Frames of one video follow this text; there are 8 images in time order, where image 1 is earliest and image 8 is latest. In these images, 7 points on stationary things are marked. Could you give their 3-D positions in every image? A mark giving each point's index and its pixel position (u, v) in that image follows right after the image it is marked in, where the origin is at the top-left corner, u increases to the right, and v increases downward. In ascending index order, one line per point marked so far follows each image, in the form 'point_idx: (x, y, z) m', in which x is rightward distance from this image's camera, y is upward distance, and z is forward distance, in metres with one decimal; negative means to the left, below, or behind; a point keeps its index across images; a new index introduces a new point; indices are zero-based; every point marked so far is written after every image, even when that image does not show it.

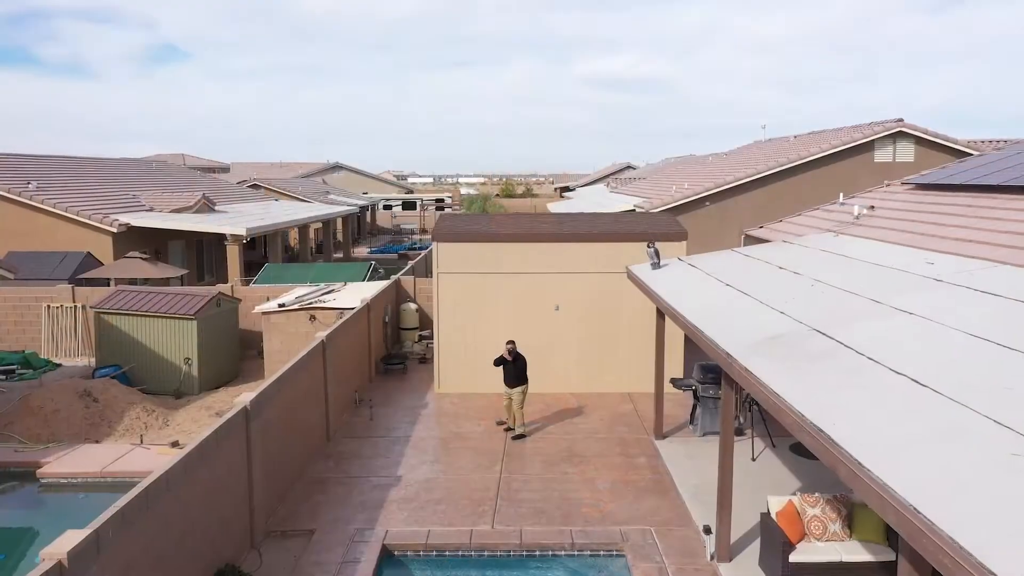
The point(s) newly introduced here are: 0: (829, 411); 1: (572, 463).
0: (+1.9, -0.7, +5.3) m
1: (+0.8, -2.3, +12.0) m
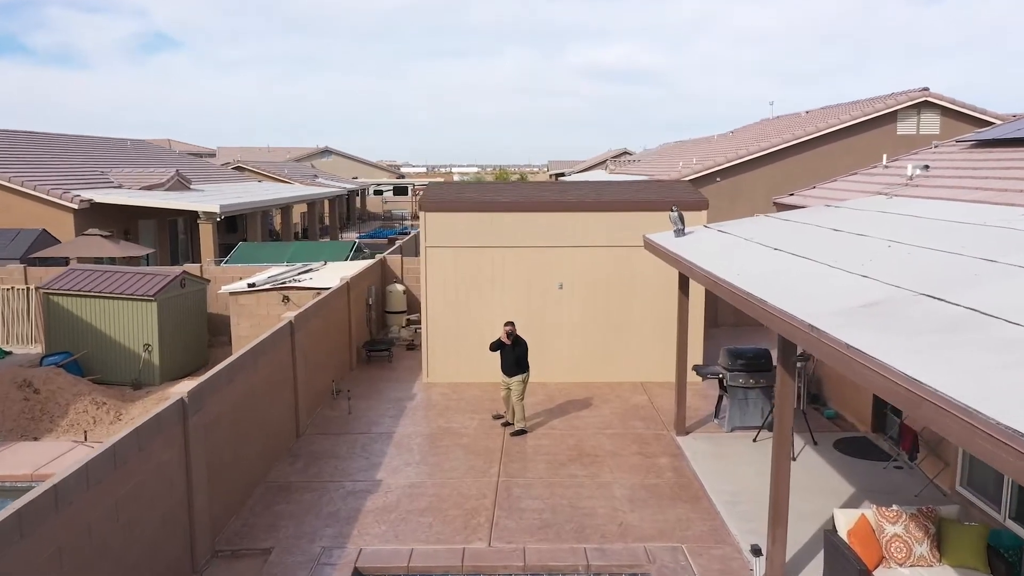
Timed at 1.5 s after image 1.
0: (+1.9, -0.4, +3.6) m
1: (+0.8, -2.0, +10.2) m
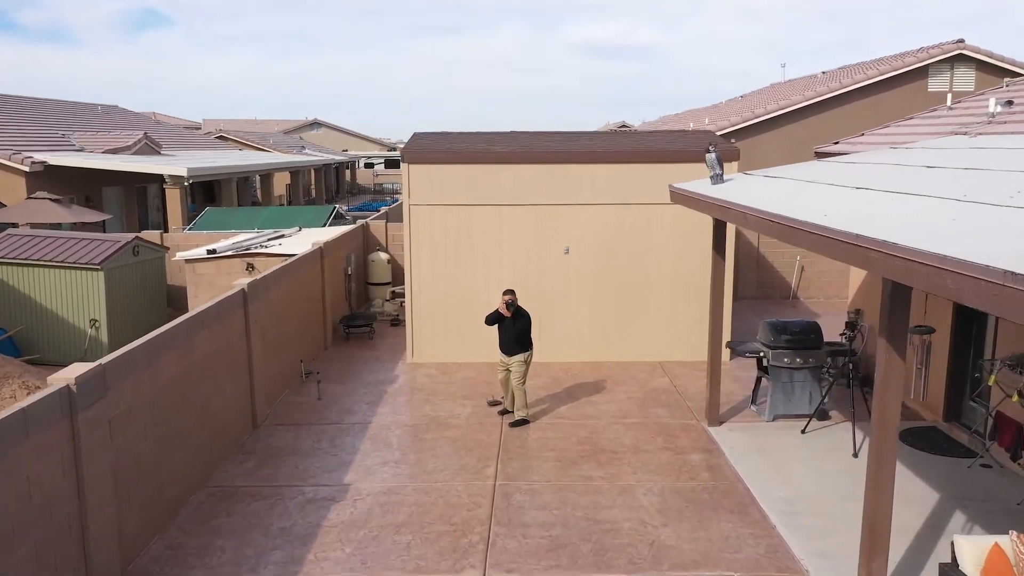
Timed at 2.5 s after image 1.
0: (+1.9, -0.2, +1.7) m
1: (+0.8, -1.6, +8.3) m
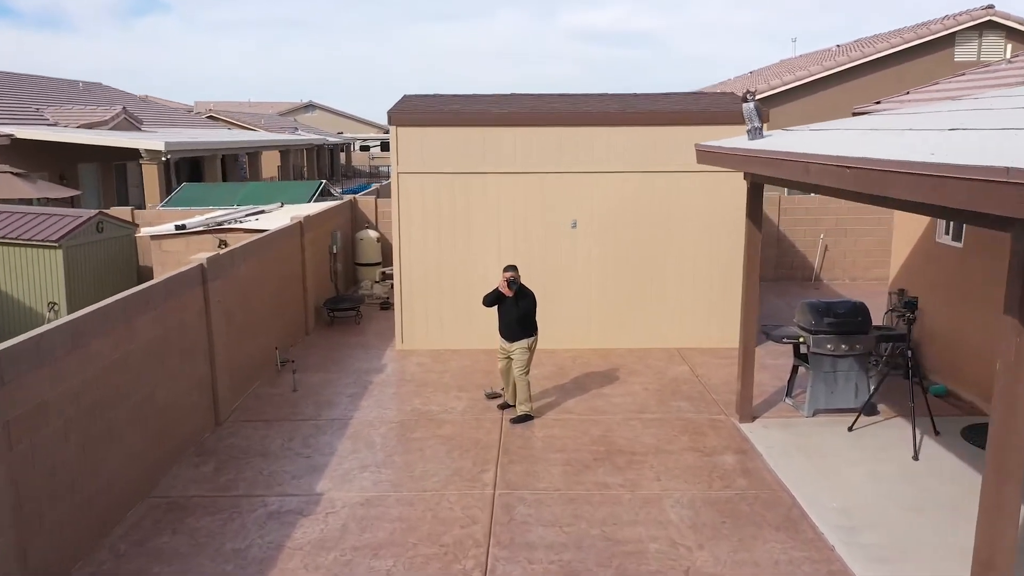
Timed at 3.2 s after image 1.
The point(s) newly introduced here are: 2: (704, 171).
0: (+2.0, -0.1, +0.4) m
1: (+0.8, -1.4, +7.1) m
2: (+2.3, +1.4, +10.7) m
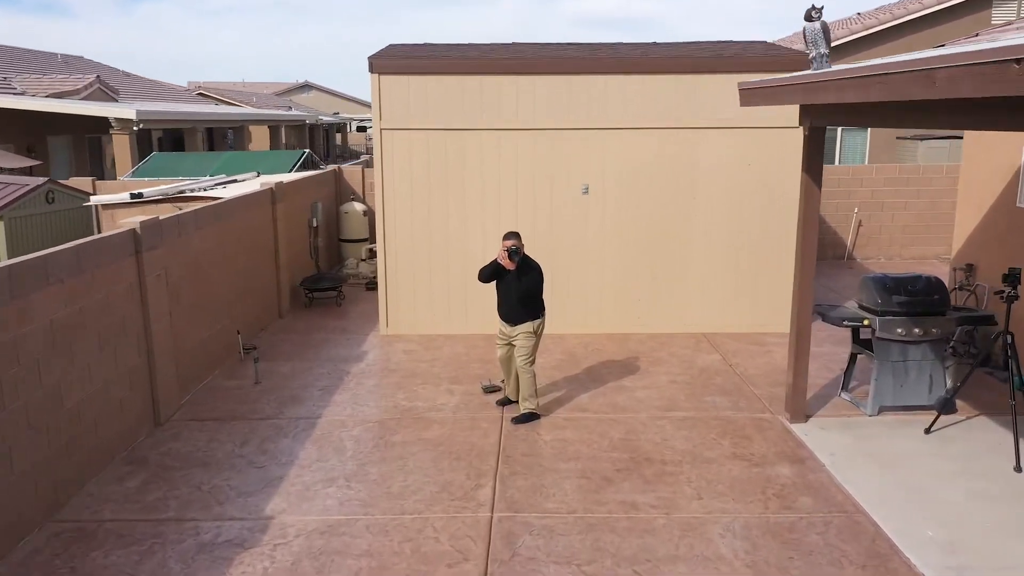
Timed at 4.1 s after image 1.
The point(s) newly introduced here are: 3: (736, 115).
0: (+2.0, 0.0, -1.1) m
1: (+0.8, -1.2, +5.6) m
2: (+2.3, +1.6, +9.2) m
3: (+2.2, +1.7, +9.2) m
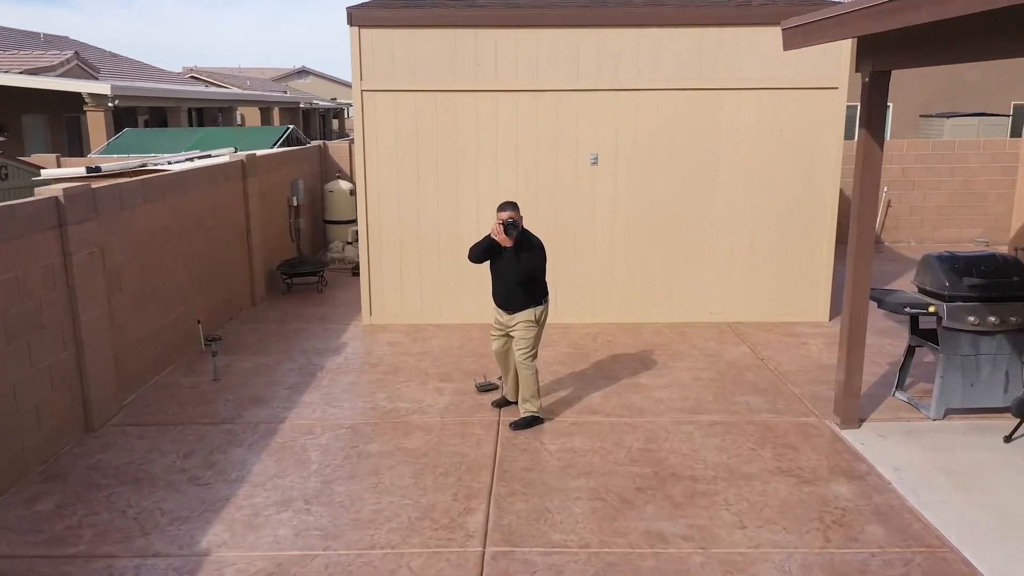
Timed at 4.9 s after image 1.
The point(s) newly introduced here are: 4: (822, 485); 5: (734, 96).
0: (+1.9, 0.0, -2.1) m
1: (+0.8, -1.1, +4.6) m
2: (+2.3, +1.8, +8.1) m
3: (+2.2, +1.9, +8.1) m
4: (+1.7, -1.1, +4.9) m
5: (+1.9, +1.7, +8.1) m
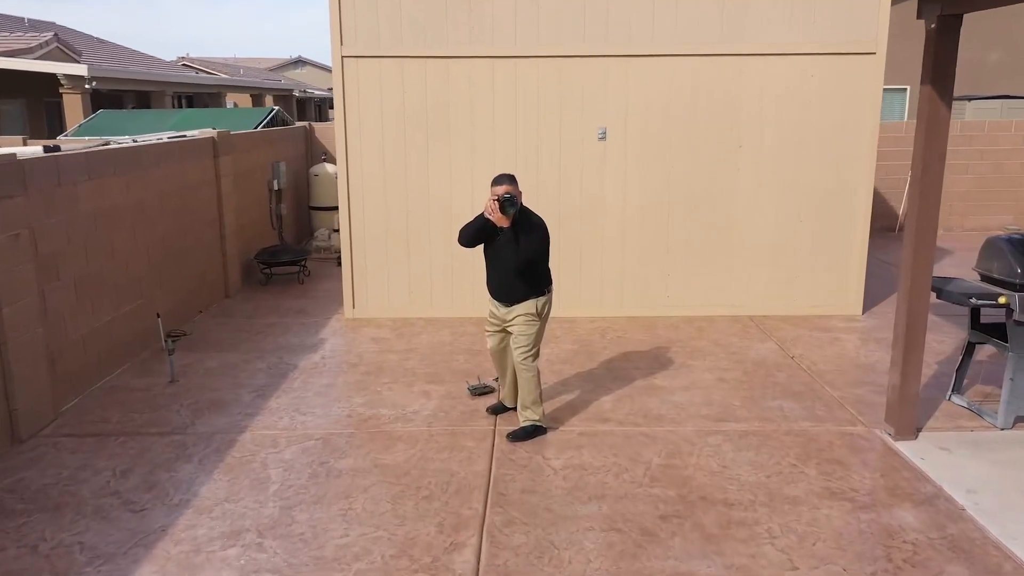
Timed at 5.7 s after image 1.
0: (+1.9, 0.0, -3.0) m
1: (+0.8, -1.0, +3.7) m
2: (+2.3, +1.8, +7.2) m
3: (+2.2, +2.0, +7.2) m
4: (+1.6, -1.0, +4.1) m
5: (+1.9, +1.8, +7.2) m
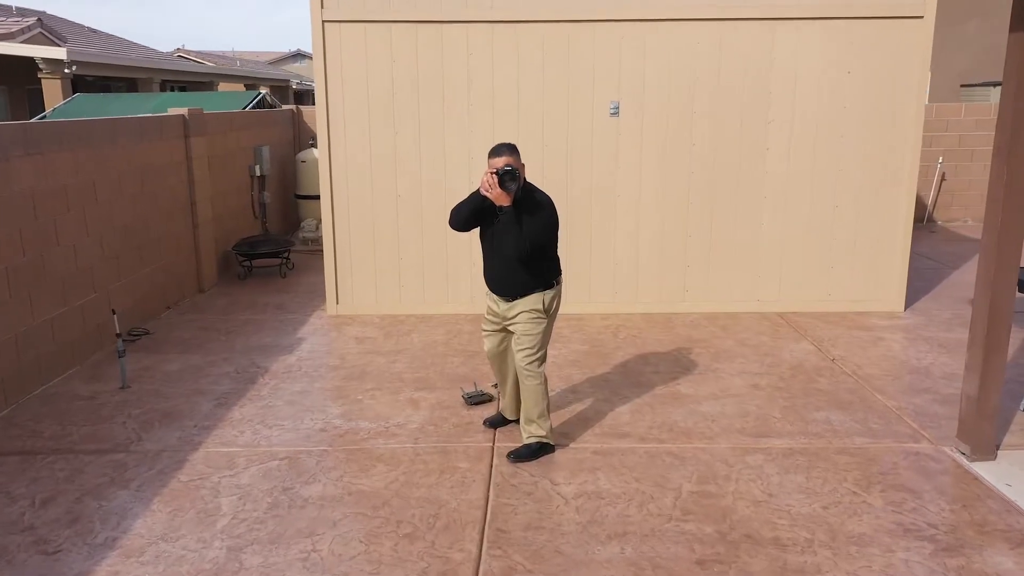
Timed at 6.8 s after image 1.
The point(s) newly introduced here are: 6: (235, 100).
0: (+1.9, 0.0, -3.8) m
1: (+0.8, -1.0, +3.0) m
2: (+2.3, +1.9, +6.4) m
3: (+2.2, +2.0, +6.4) m
4: (+1.7, -1.0, +3.3) m
5: (+1.9, +1.8, +6.4) m
6: (-3.7, +2.5, +12.4) m
